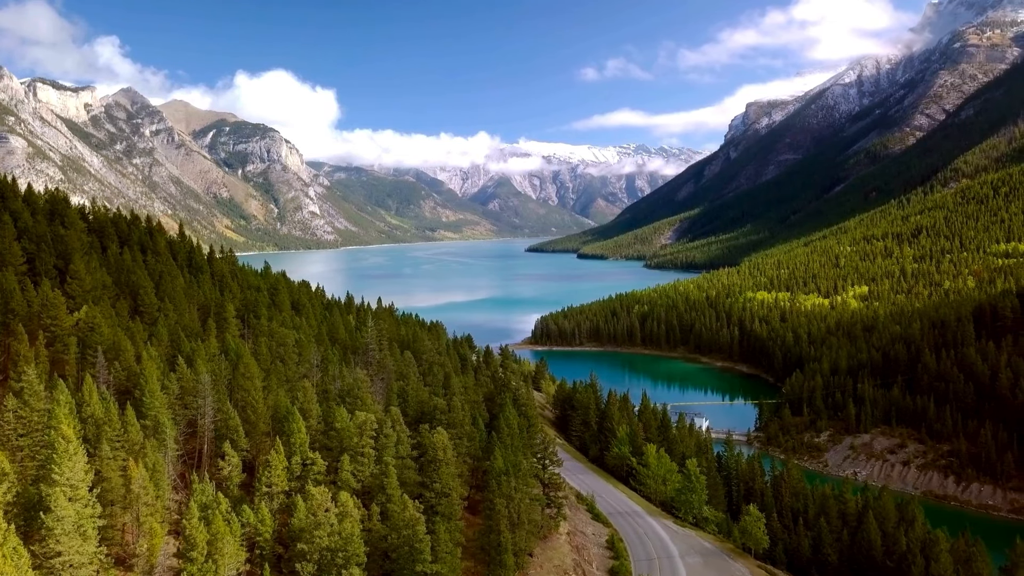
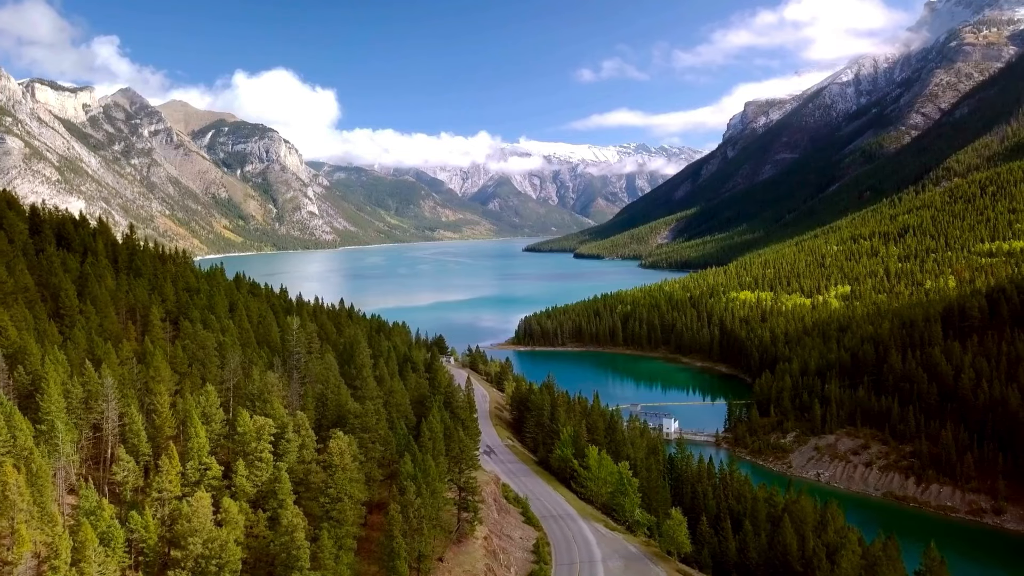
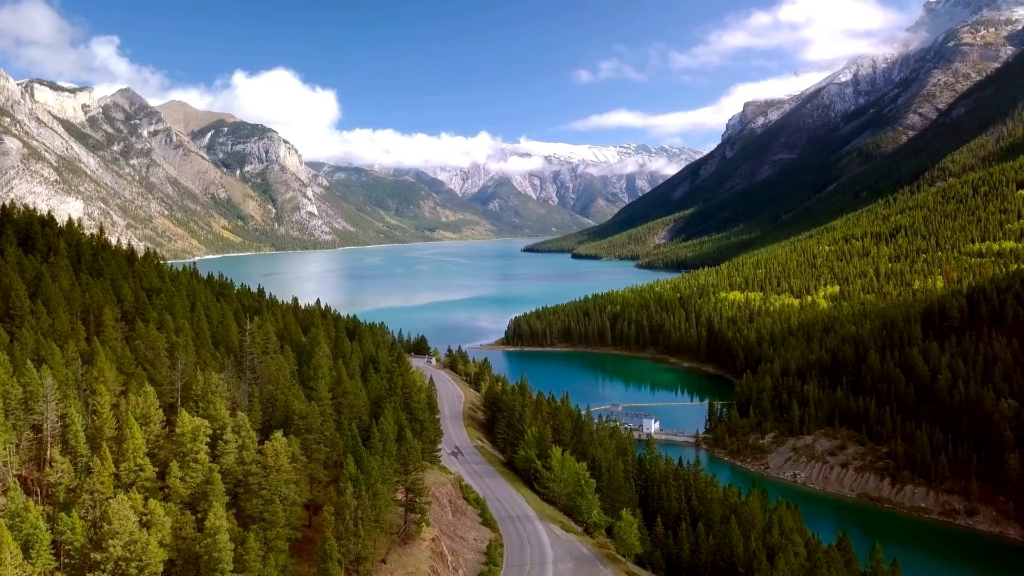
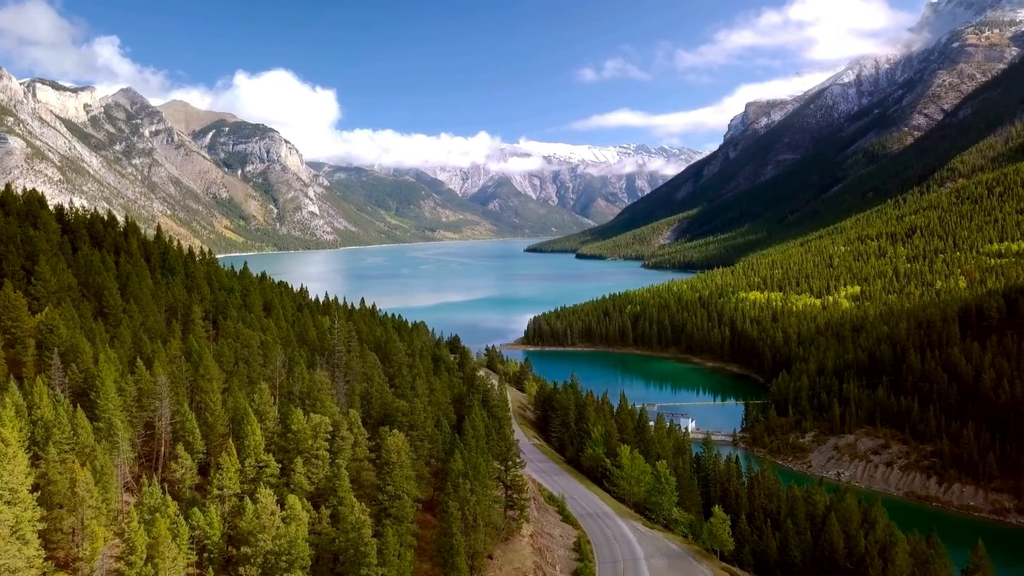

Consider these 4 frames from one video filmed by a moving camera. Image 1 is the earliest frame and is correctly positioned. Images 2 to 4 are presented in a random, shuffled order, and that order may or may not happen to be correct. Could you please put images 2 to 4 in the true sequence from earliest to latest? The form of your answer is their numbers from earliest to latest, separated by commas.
4, 2, 3
